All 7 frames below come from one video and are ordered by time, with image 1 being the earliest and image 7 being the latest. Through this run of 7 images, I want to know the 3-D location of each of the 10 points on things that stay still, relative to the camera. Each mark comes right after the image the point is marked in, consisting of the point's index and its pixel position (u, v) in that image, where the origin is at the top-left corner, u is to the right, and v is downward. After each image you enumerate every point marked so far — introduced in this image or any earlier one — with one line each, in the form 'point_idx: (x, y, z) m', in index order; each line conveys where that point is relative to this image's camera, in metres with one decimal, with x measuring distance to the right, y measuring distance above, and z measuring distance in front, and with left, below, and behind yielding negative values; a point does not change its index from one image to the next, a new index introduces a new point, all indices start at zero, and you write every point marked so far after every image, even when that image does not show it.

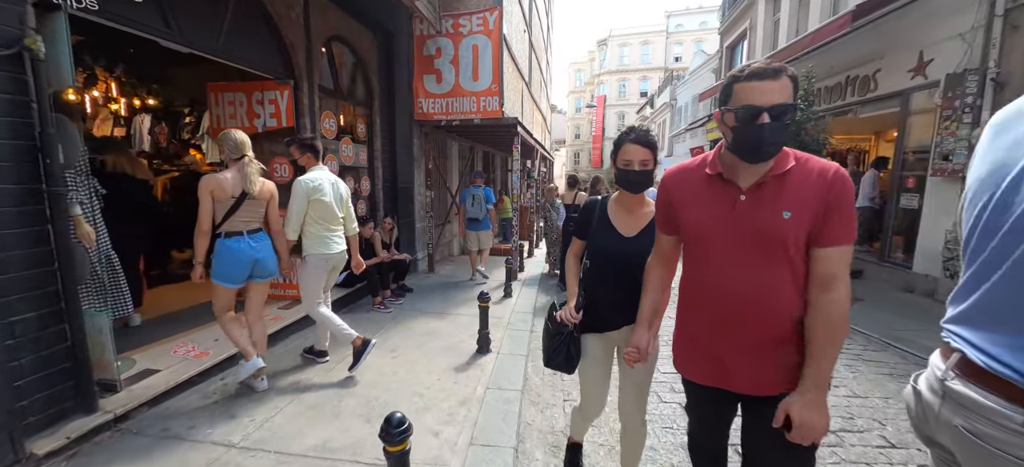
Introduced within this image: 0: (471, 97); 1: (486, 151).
0: (-0.7, +2.5, +6.9) m
1: (-0.9, +2.8, +13.0) m
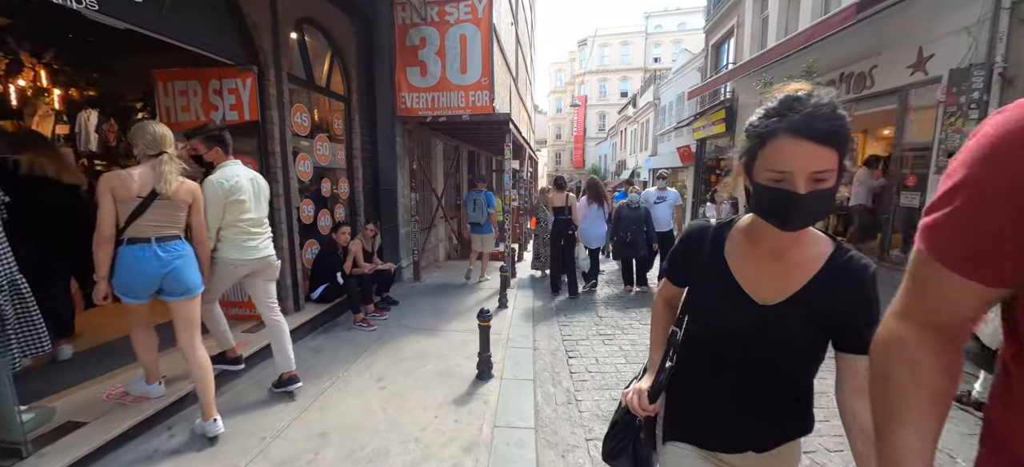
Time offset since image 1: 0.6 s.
0: (-0.9, +2.4, +6.4) m
1: (-1.4, +2.7, +12.4) m
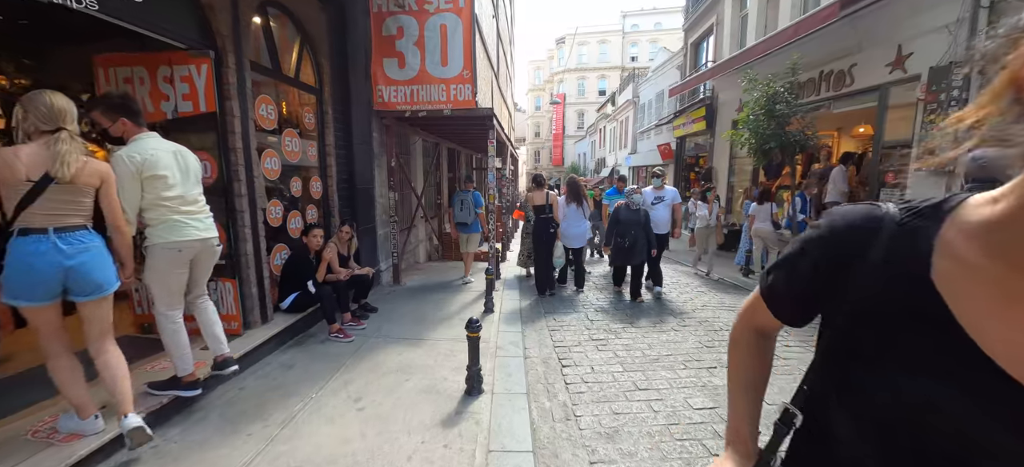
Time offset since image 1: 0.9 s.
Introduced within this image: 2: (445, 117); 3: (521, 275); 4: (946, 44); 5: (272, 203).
0: (-1.1, +2.4, +6.1) m
1: (-1.9, +2.7, +12.0) m
2: (-1.2, +2.0, +6.7) m
3: (+0.2, -1.0, +9.1) m
4: (+6.6, +2.9, +5.8) m
5: (-2.7, +0.3, +4.3) m
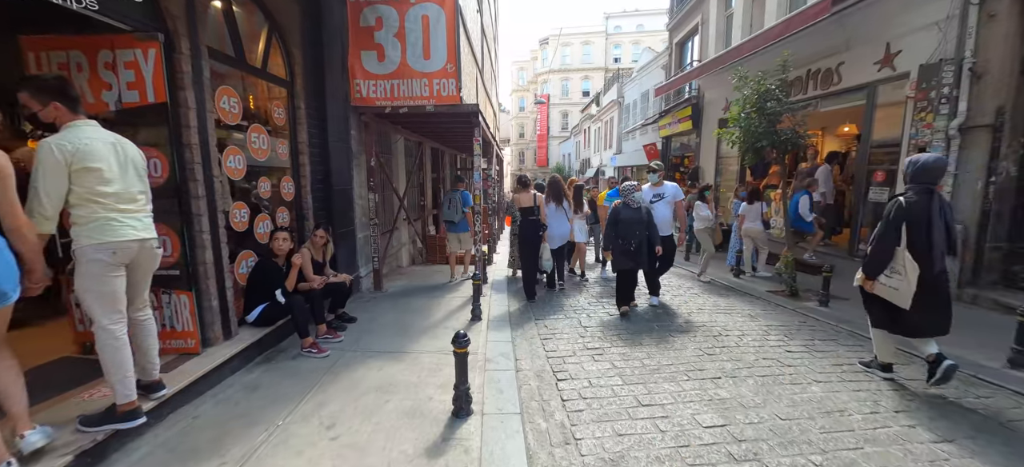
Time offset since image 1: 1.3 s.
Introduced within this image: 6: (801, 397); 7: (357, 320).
0: (-1.3, +2.3, +5.7) m
1: (-2.4, +2.6, +11.7) m
2: (-1.4, +2.0, +6.4) m
3: (-0.1, -1.0, +8.8) m
4: (+6.4, +2.9, +5.8) m
5: (-2.8, +0.3, +3.9) m
6: (+2.4, -1.3, +3.1) m
7: (-2.0, -1.1, +5.0) m
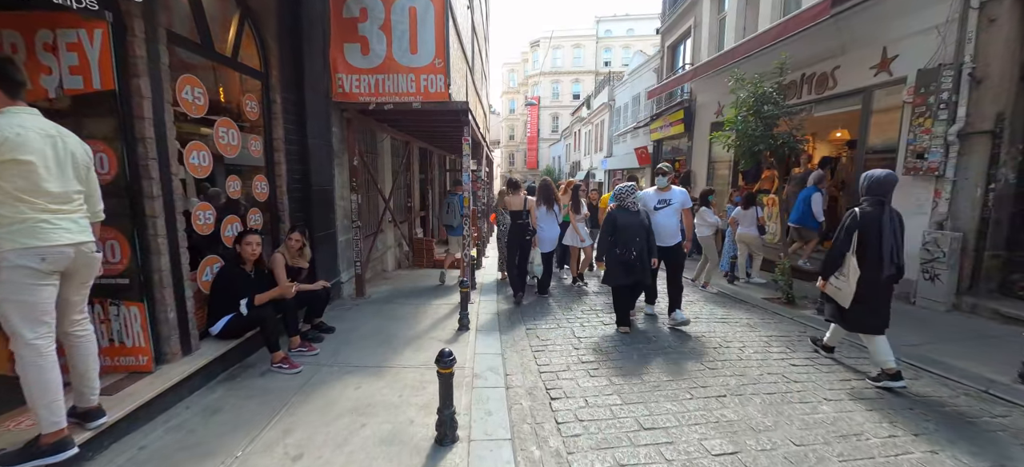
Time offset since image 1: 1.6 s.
0: (-1.5, +2.3, +5.4) m
1: (-2.7, +2.5, +11.3) m
2: (-1.5, +1.9, +6.1) m
3: (-0.3, -1.1, +8.5) m
4: (+6.3, +2.8, +5.7) m
5: (-2.9, +0.3, +3.6) m
6: (+2.3, -1.4, +2.9) m
7: (-2.1, -1.2, +4.6) m
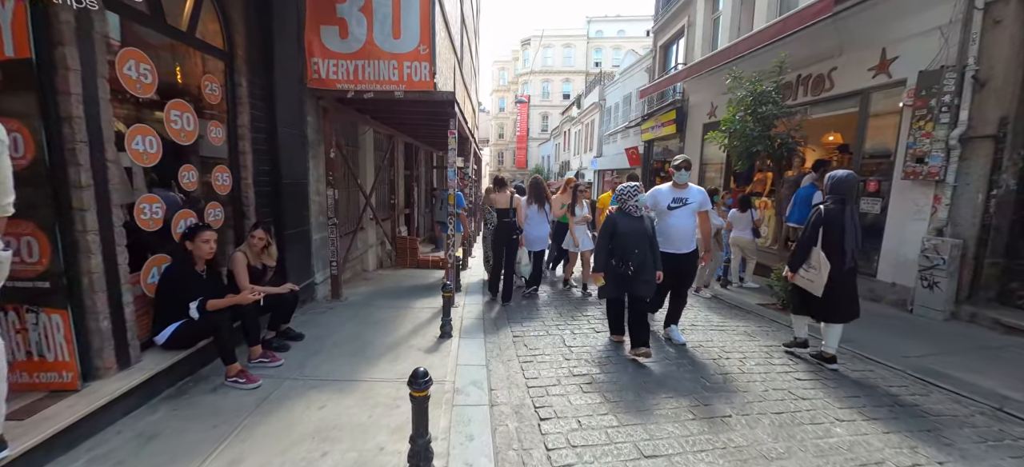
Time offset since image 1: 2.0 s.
0: (-1.6, +2.3, +5.0) m
1: (-3.0, +2.6, +10.9) m
2: (-1.7, +2.0, +5.7) m
3: (-0.6, -1.1, +8.2) m
4: (+6.1, +2.7, +5.6) m
5: (-3.0, +0.3, +3.2) m
6: (+2.2, -1.4, +2.7) m
7: (-2.3, -1.1, +4.2) m
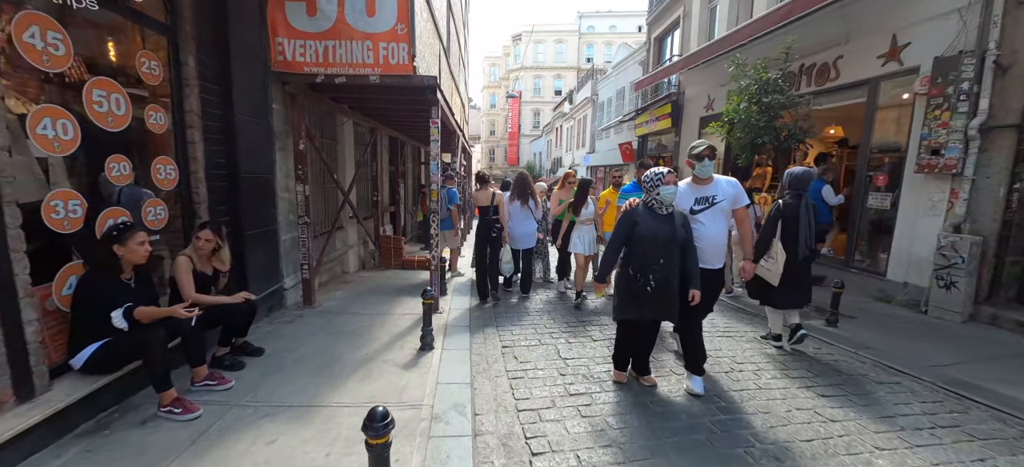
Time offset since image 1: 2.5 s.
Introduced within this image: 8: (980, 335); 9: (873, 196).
0: (-1.7, +2.3, +4.5) m
1: (-3.2, +2.6, +10.4) m
2: (-1.8, +2.0, +5.2) m
3: (-0.8, -1.1, +7.7) m
4: (+6.0, +2.7, +5.2) m
5: (-3.1, +0.3, +2.6) m
6: (+2.1, -1.4, +2.2) m
7: (-2.4, -1.2, +3.7) m
8: (+5.7, -1.2, +4.6) m
9: (+6.0, +0.6, +6.4) m
